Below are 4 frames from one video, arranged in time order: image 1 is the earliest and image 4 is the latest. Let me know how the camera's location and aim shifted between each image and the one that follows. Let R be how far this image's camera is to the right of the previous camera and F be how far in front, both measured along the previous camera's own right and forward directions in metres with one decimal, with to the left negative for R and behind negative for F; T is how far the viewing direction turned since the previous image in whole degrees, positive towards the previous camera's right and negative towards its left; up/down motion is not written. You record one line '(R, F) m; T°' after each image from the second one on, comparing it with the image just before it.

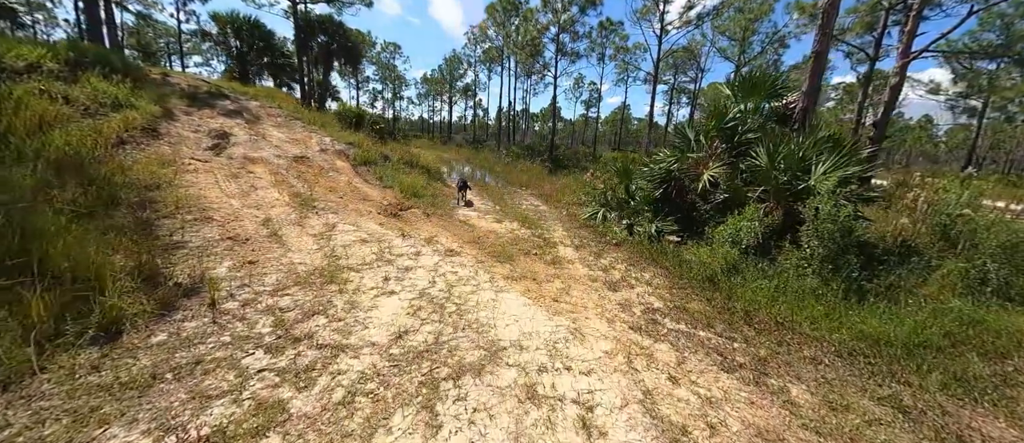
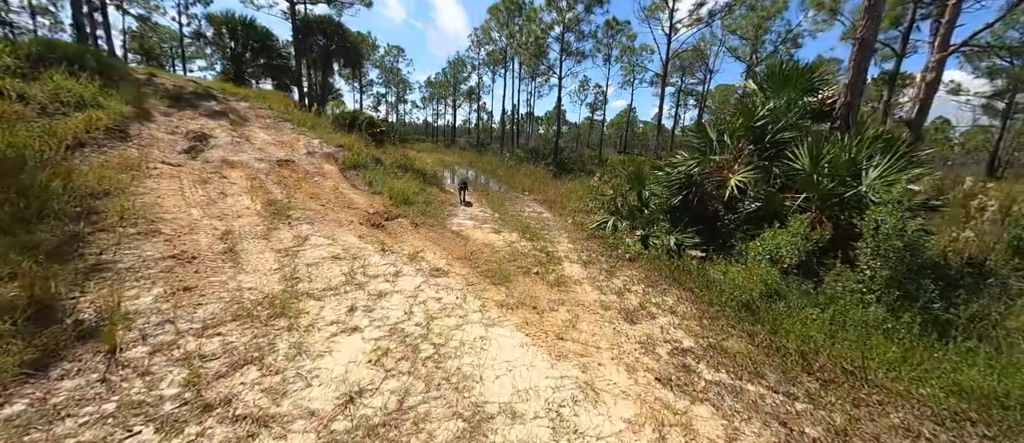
(+0.1, +0.7) m; -1°
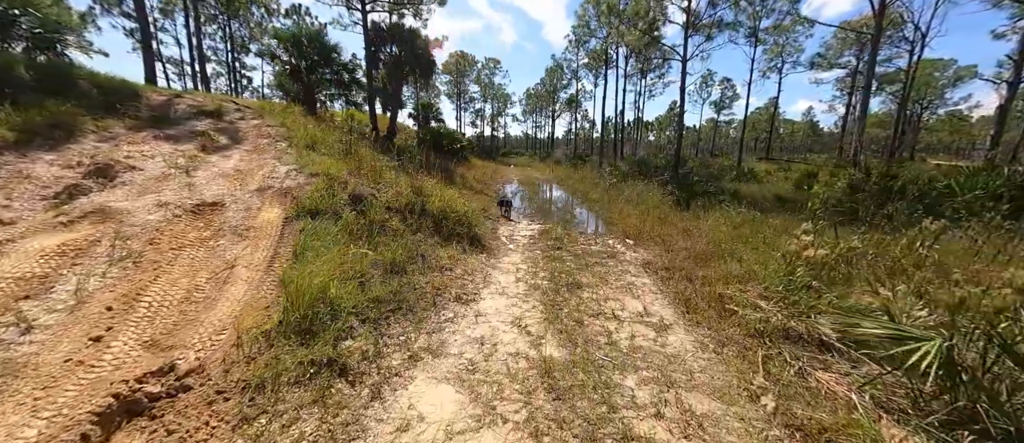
(+0.2, +4.7) m; -17°
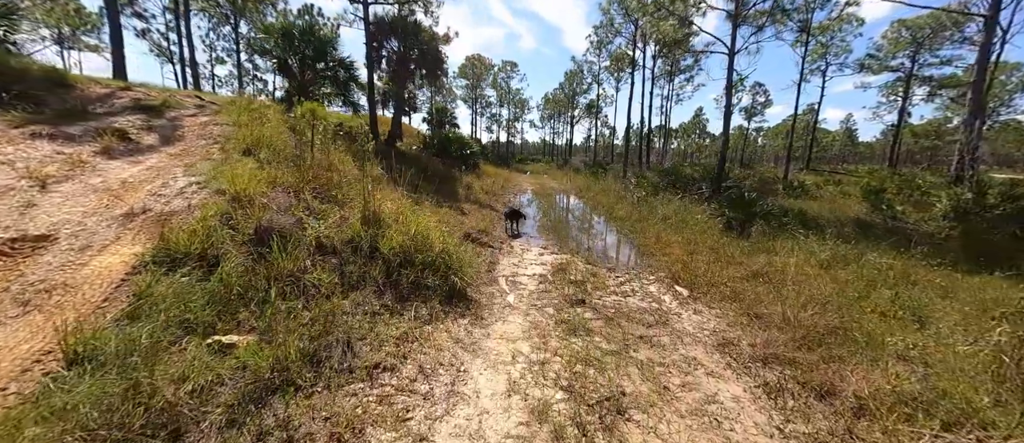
(+0.2, +2.0) m; -3°
